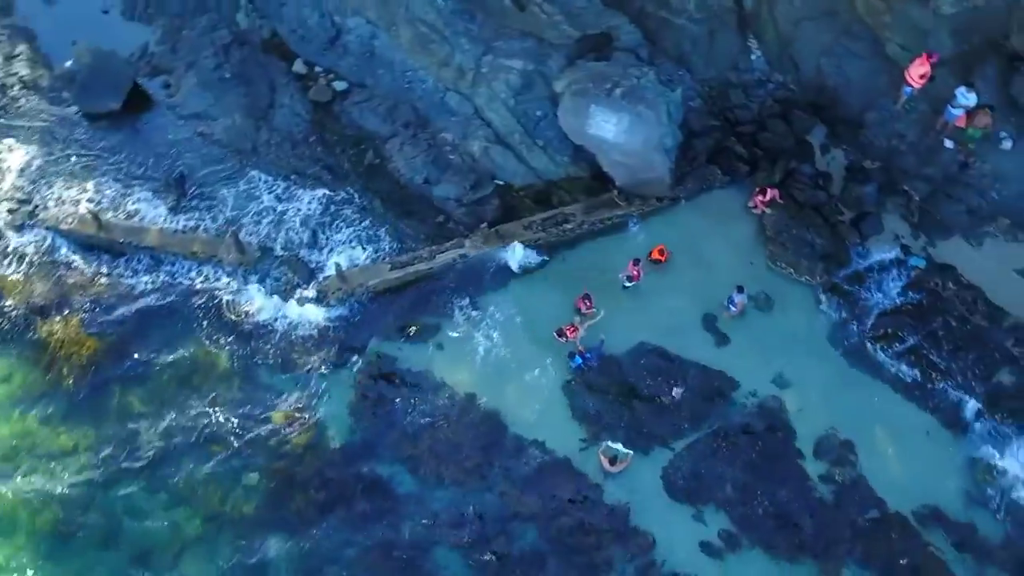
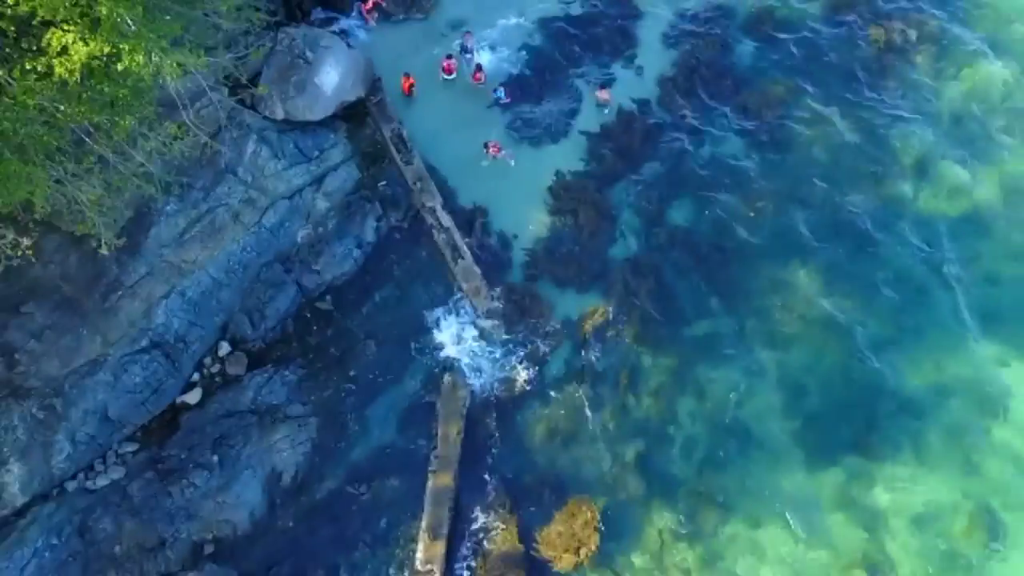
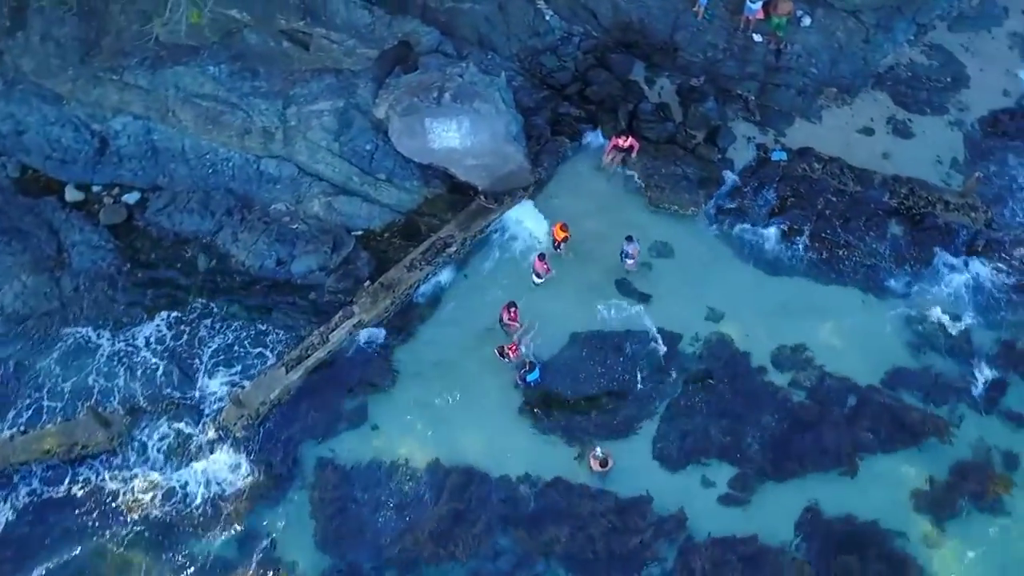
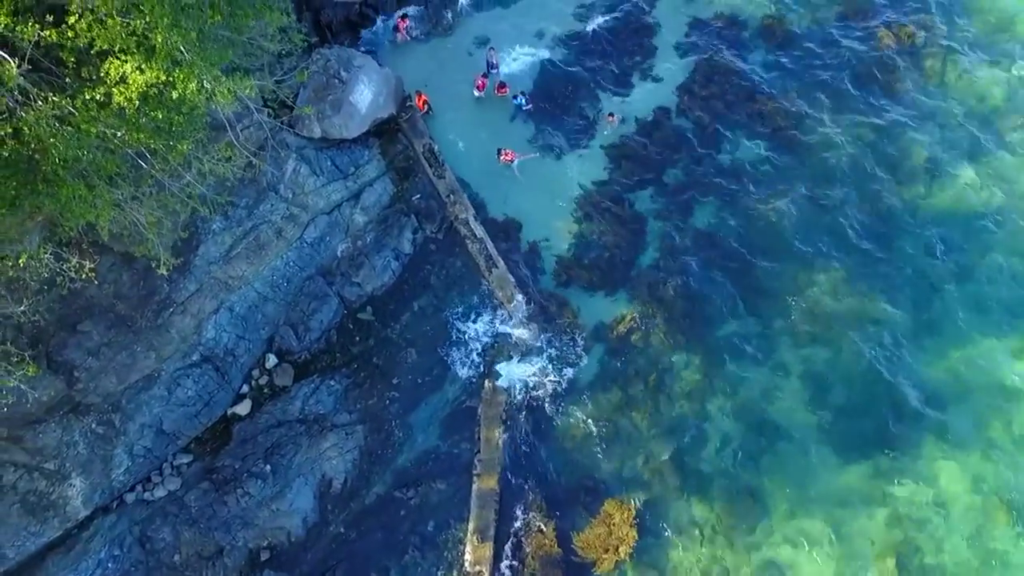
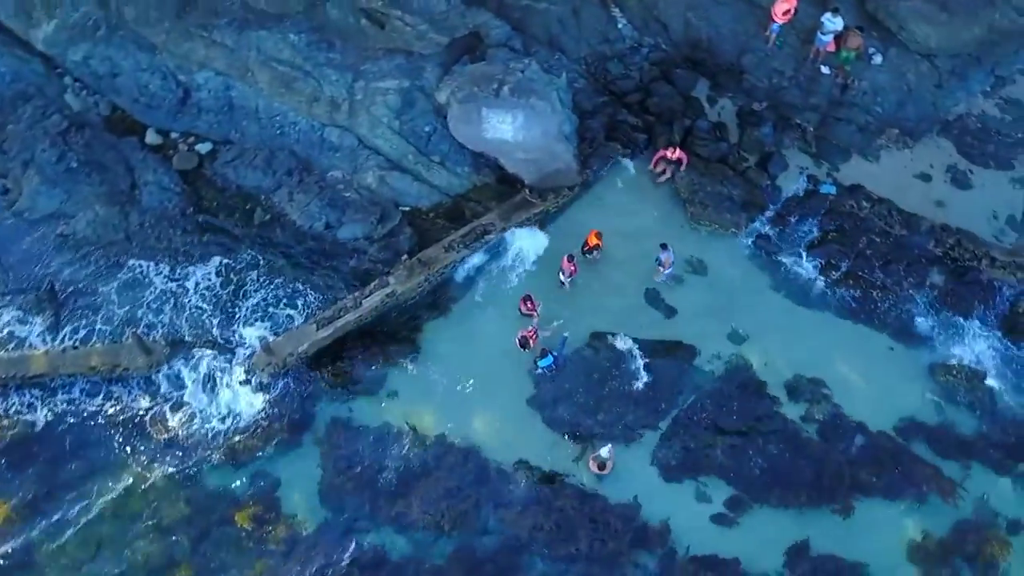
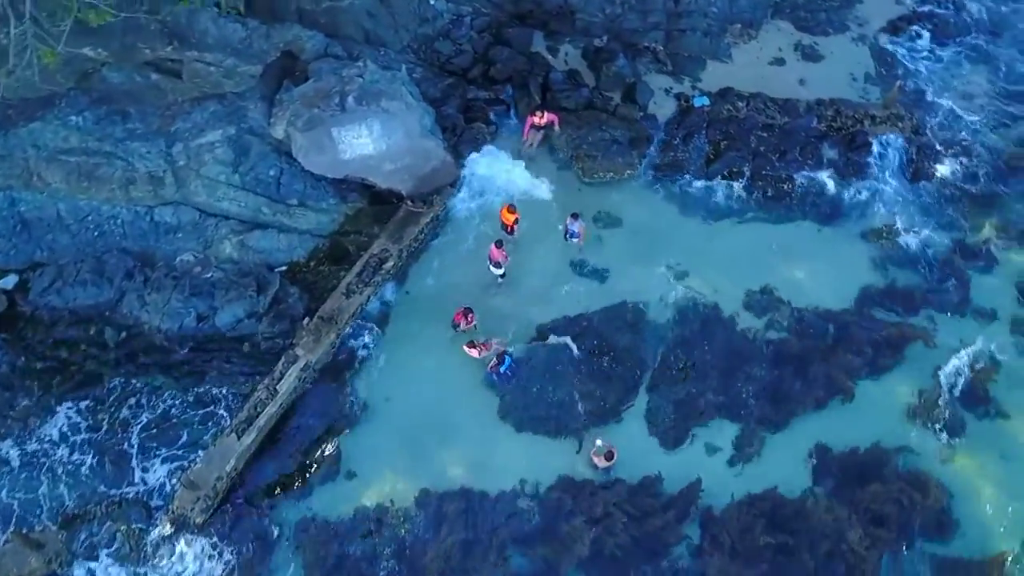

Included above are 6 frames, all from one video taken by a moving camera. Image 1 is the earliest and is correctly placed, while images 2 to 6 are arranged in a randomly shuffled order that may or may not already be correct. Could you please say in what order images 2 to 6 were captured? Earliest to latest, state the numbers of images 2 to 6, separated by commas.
5, 3, 6, 2, 4
